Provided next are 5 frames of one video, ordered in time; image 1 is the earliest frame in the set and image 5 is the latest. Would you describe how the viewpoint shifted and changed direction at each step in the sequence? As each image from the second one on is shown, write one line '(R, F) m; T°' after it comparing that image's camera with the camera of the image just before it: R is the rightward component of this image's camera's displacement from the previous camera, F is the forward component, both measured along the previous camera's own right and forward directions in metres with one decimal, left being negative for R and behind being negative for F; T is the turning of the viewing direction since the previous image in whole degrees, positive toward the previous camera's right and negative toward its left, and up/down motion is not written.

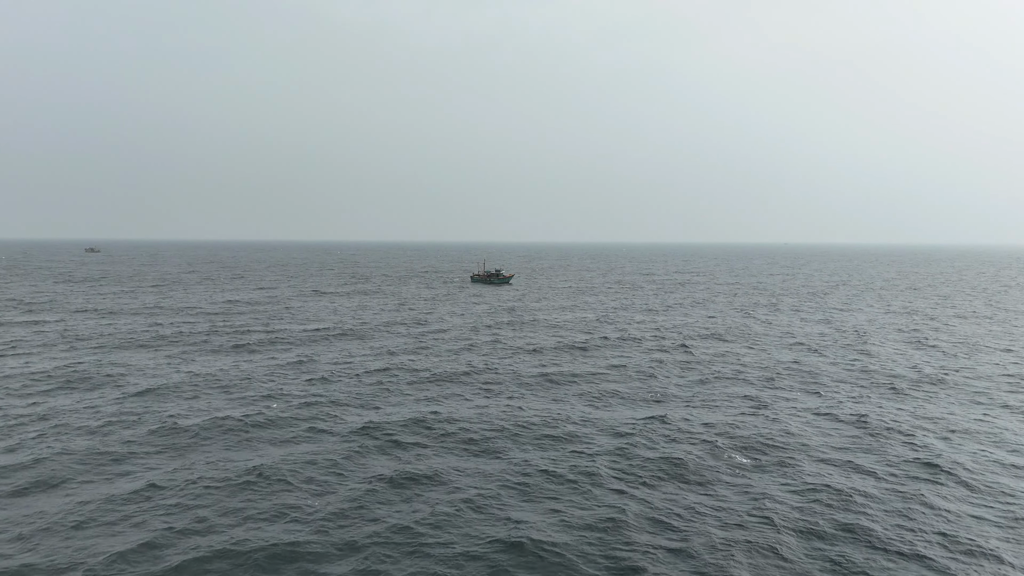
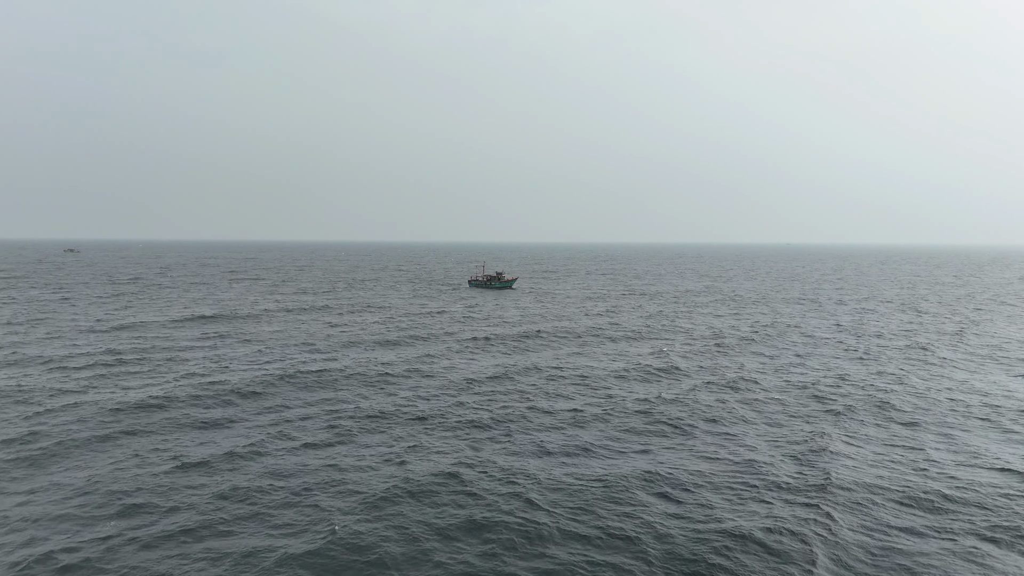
(-5.5, +17.1) m; 0°
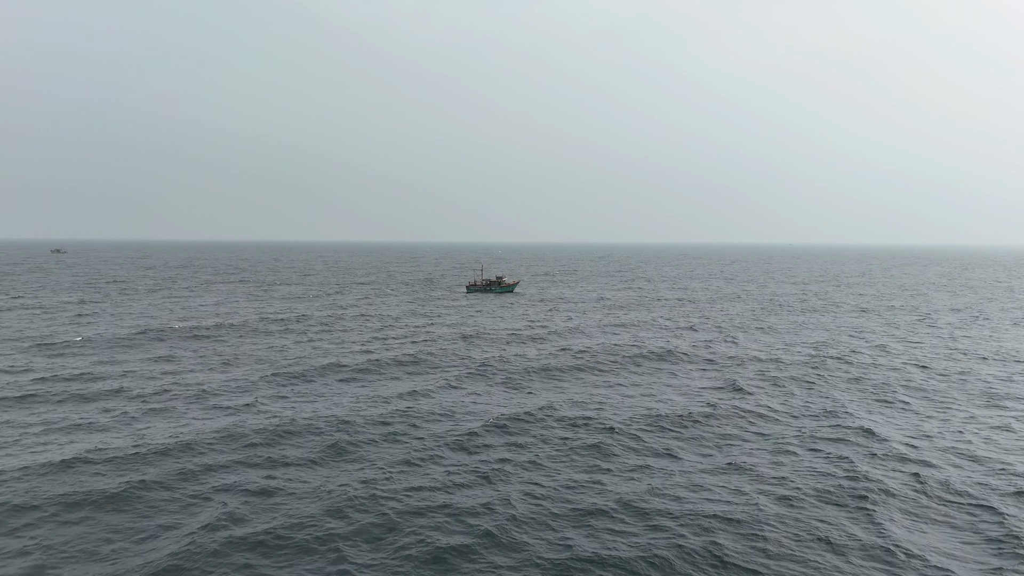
(-3.6, +10.9) m; 0°
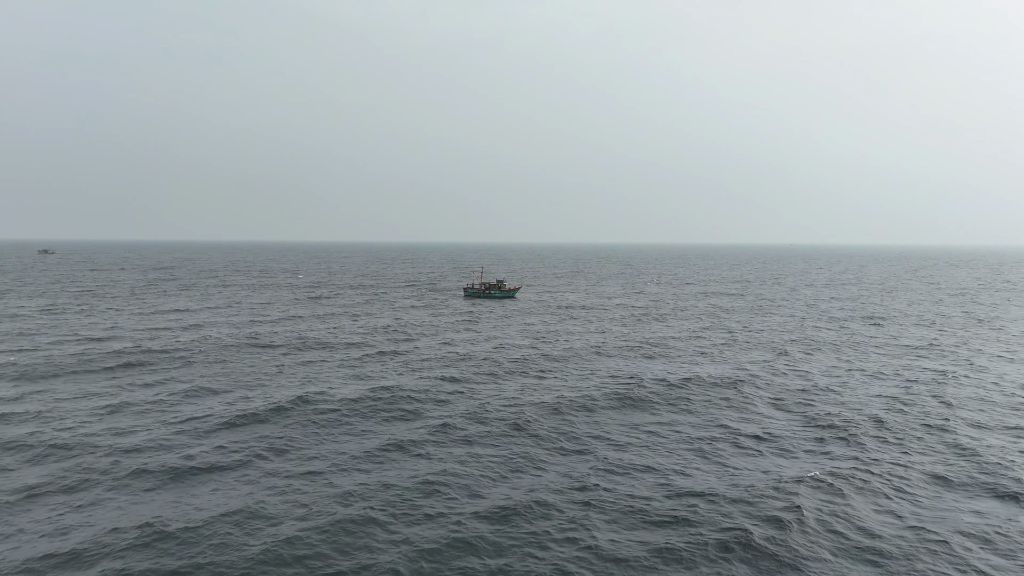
(-3.6, +11.0) m; 0°
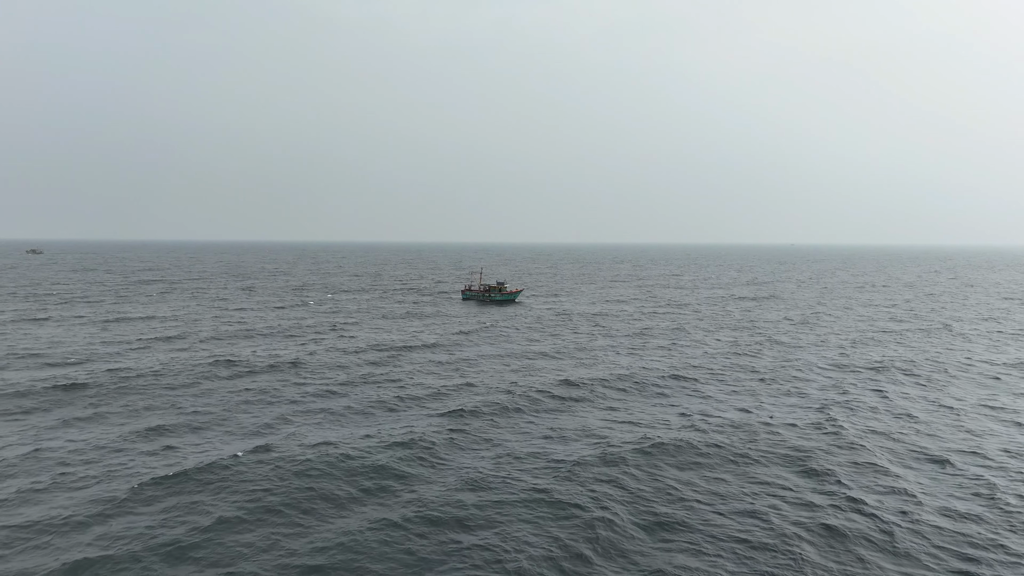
(-3.9, +11.0) m; 0°
